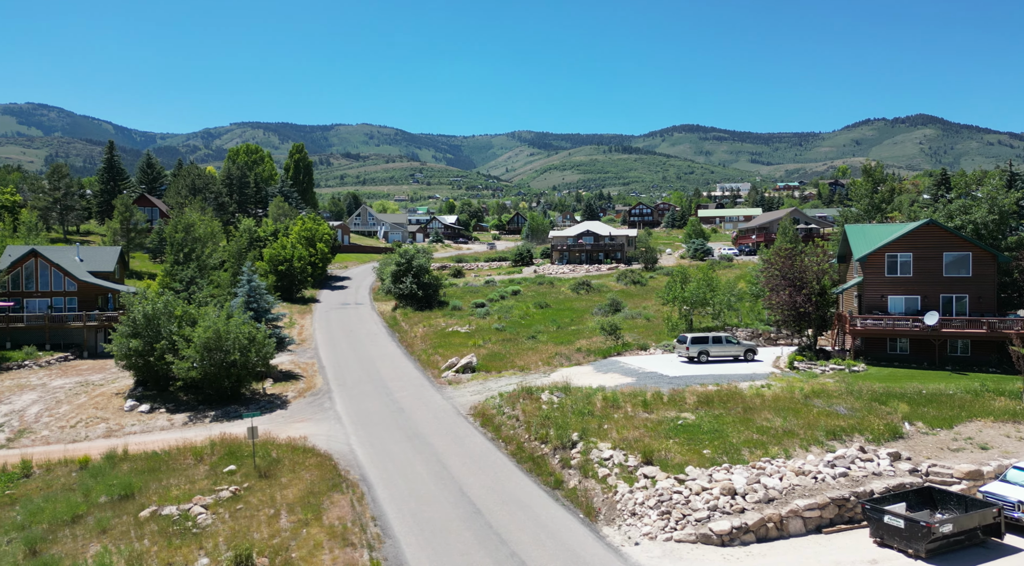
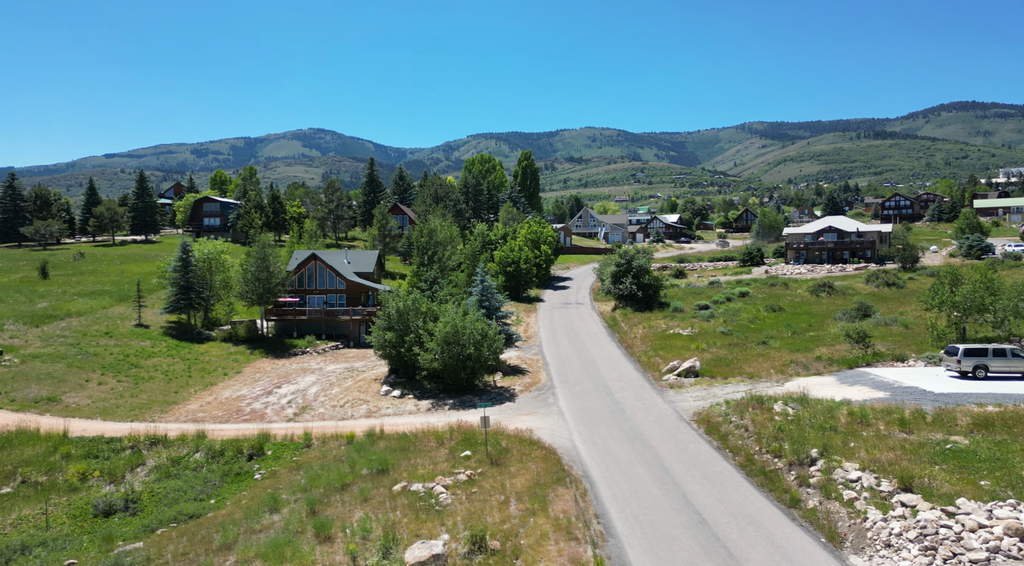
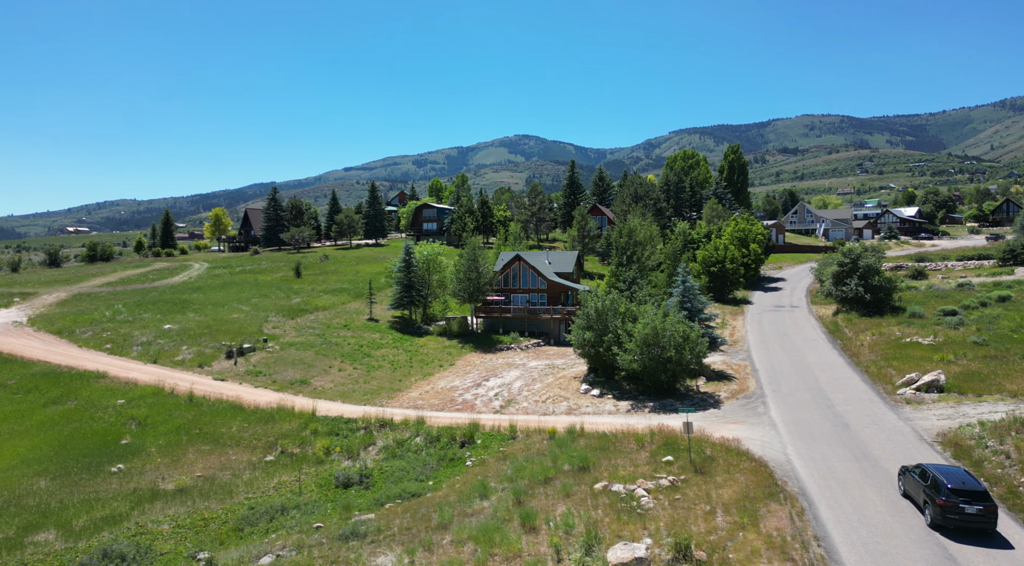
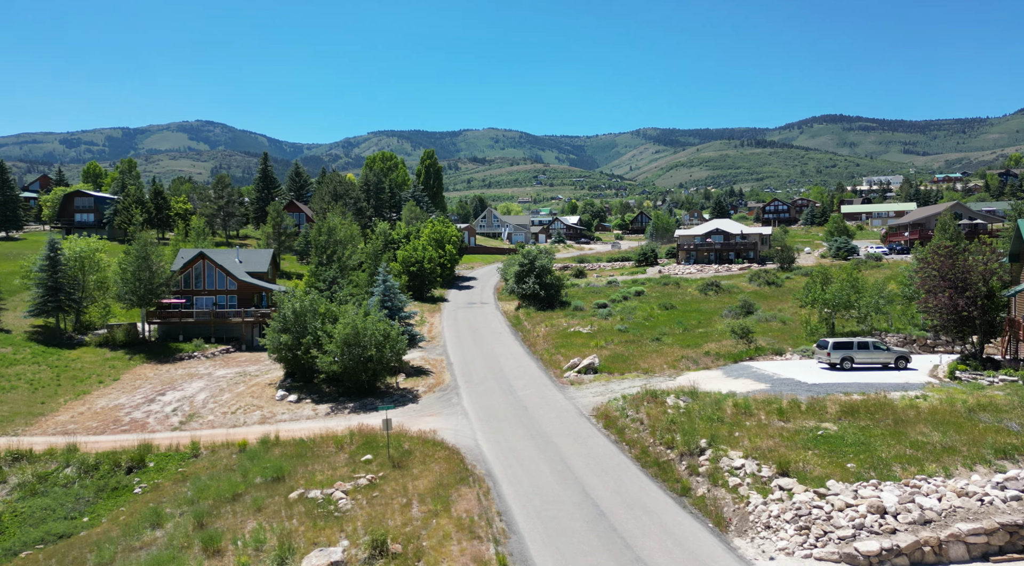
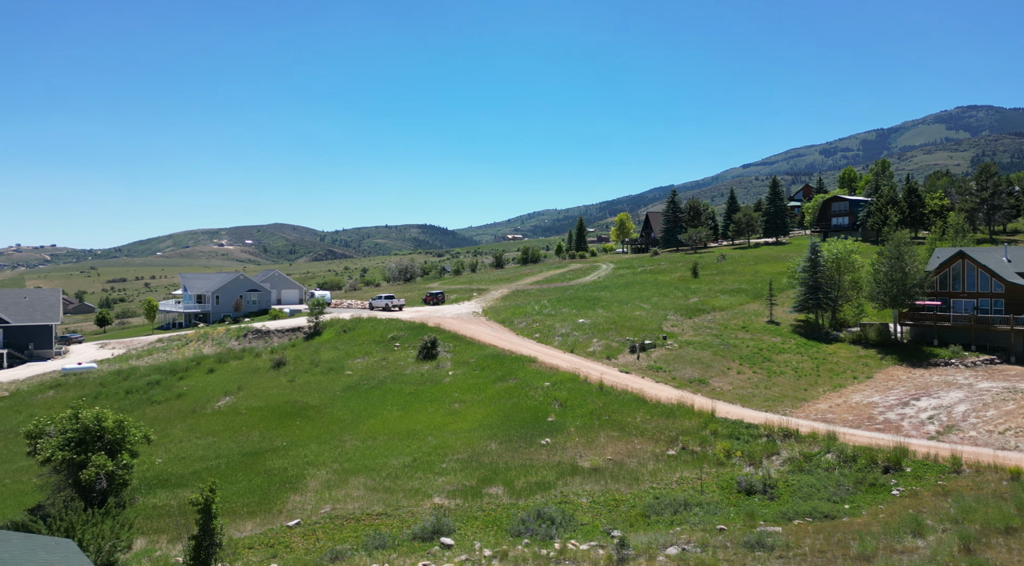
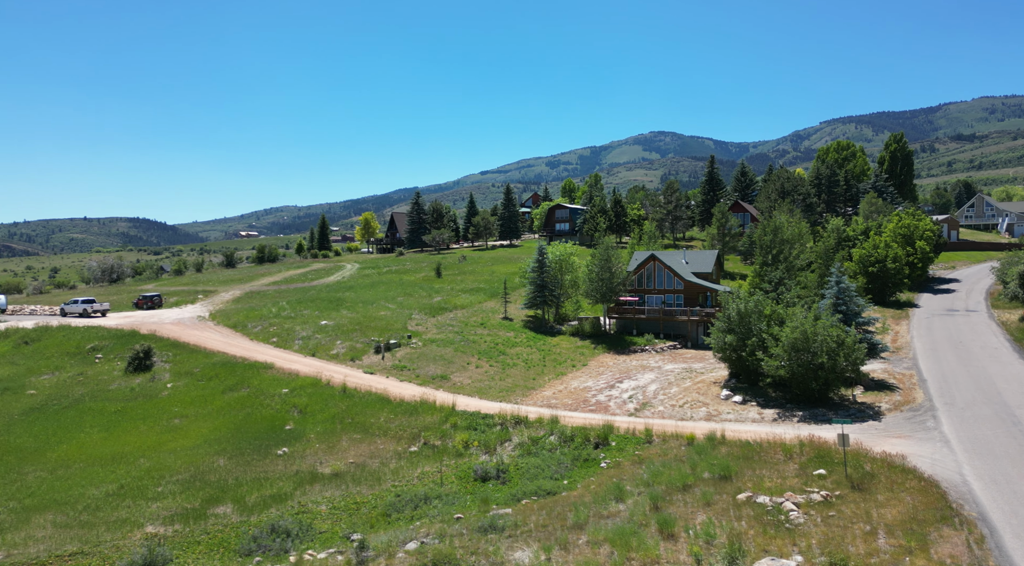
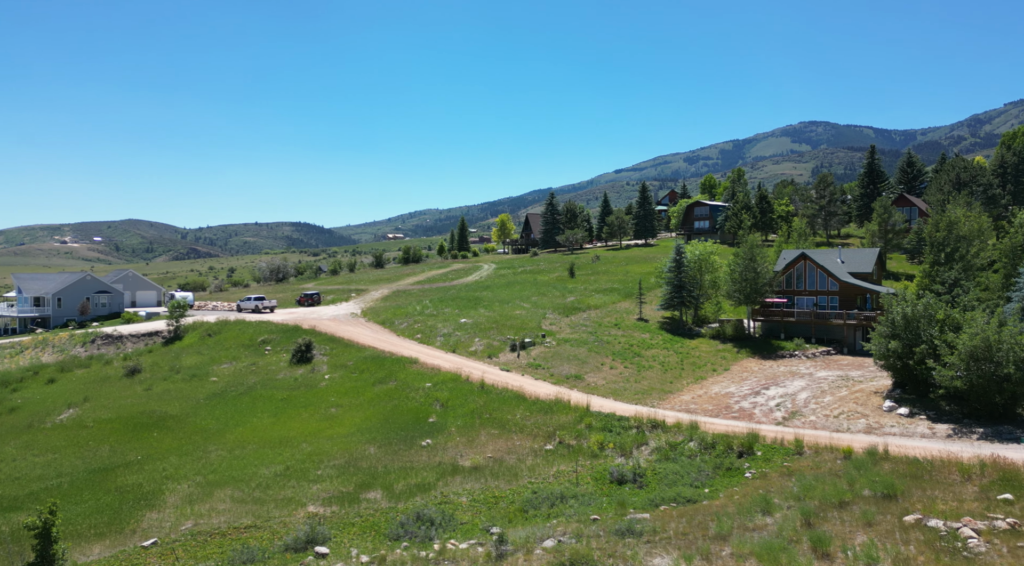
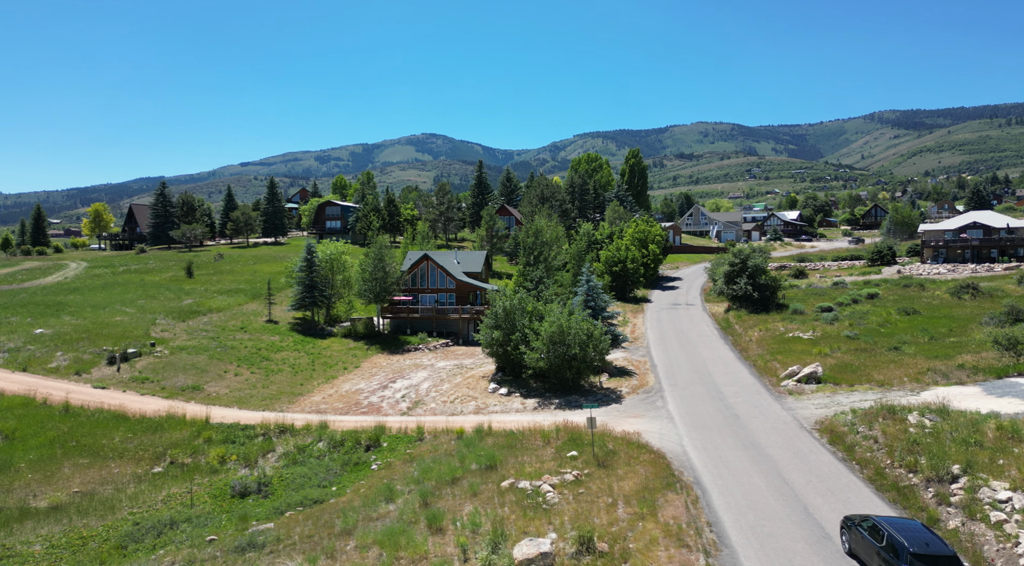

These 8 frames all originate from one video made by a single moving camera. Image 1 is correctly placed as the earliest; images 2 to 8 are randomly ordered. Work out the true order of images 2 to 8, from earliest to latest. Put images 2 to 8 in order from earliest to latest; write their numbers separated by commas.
4, 2, 8, 3, 6, 7, 5
